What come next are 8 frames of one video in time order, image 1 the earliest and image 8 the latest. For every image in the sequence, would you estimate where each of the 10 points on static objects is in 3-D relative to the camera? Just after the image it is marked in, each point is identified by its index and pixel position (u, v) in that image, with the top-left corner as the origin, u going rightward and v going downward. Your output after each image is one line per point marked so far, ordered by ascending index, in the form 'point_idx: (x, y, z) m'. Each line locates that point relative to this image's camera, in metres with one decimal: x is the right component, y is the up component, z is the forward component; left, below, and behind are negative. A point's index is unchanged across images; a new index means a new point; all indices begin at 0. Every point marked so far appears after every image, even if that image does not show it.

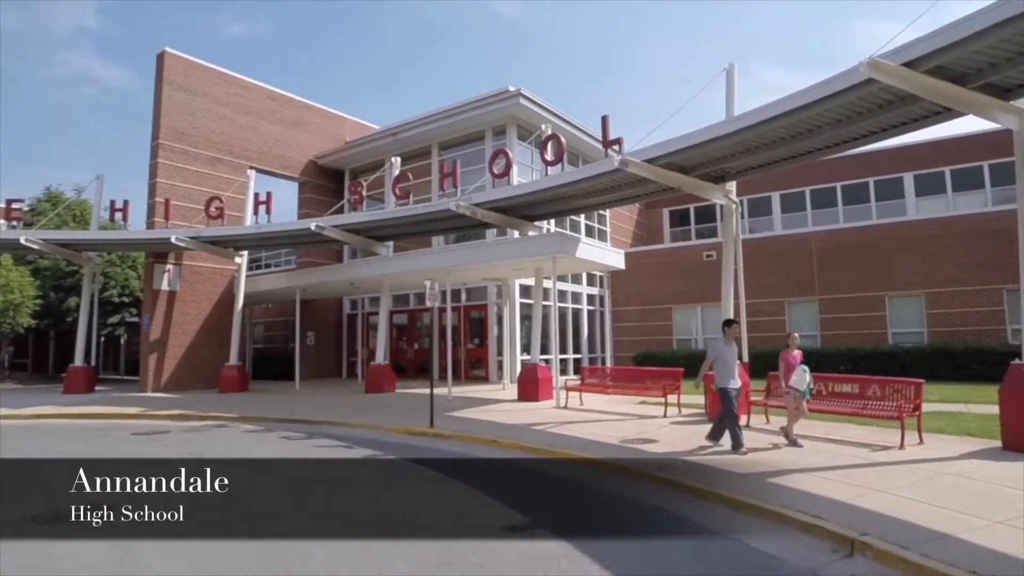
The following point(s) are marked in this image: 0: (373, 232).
0: (-4.1, +1.7, +19.8) m
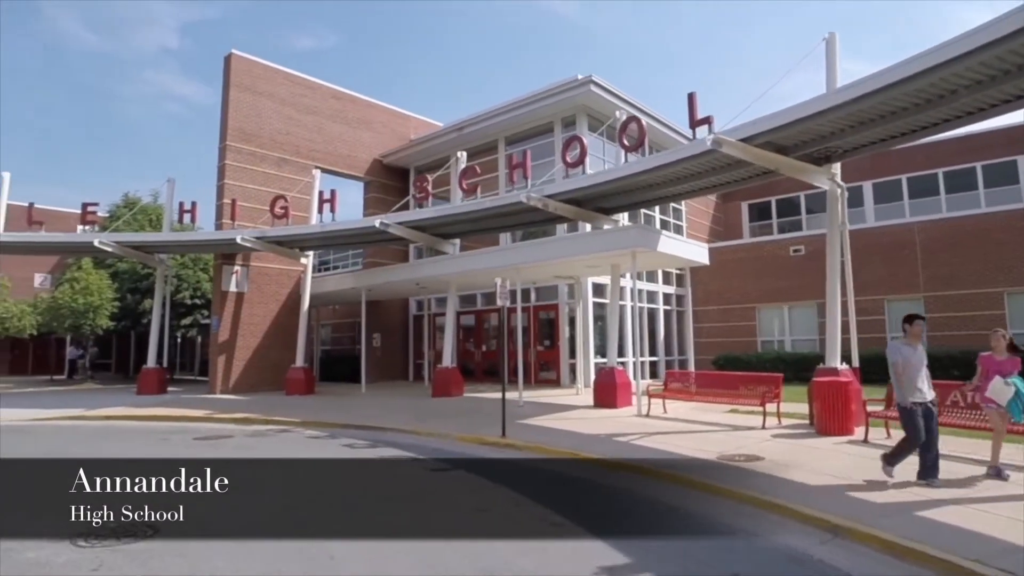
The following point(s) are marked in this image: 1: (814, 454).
0: (-2.1, +1.8, +19.0) m
1: (+4.5, -2.5, +10.1) m
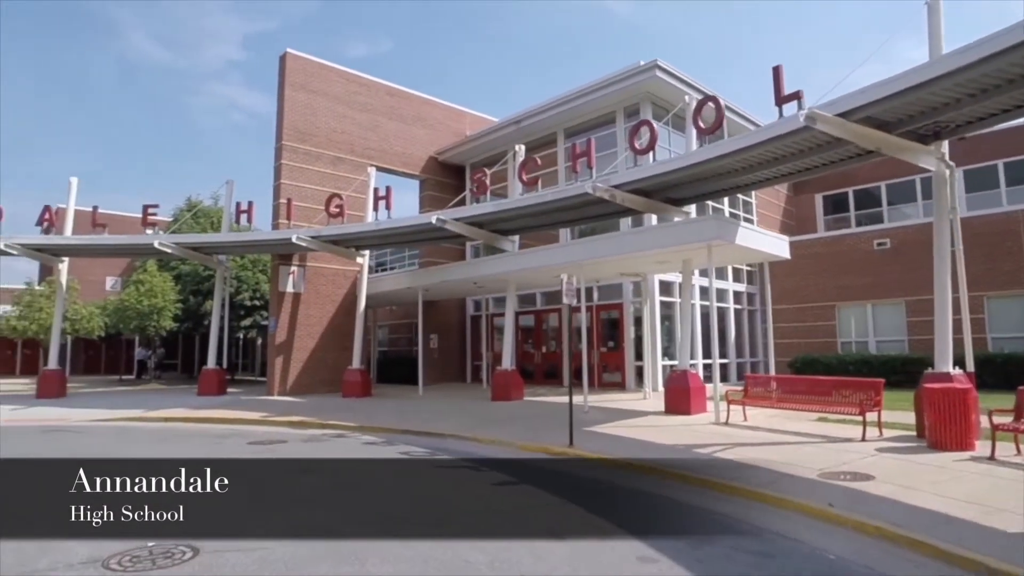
0: (-0.4, +1.8, +18.2) m
1: (+5.4, -2.4, +8.7) m
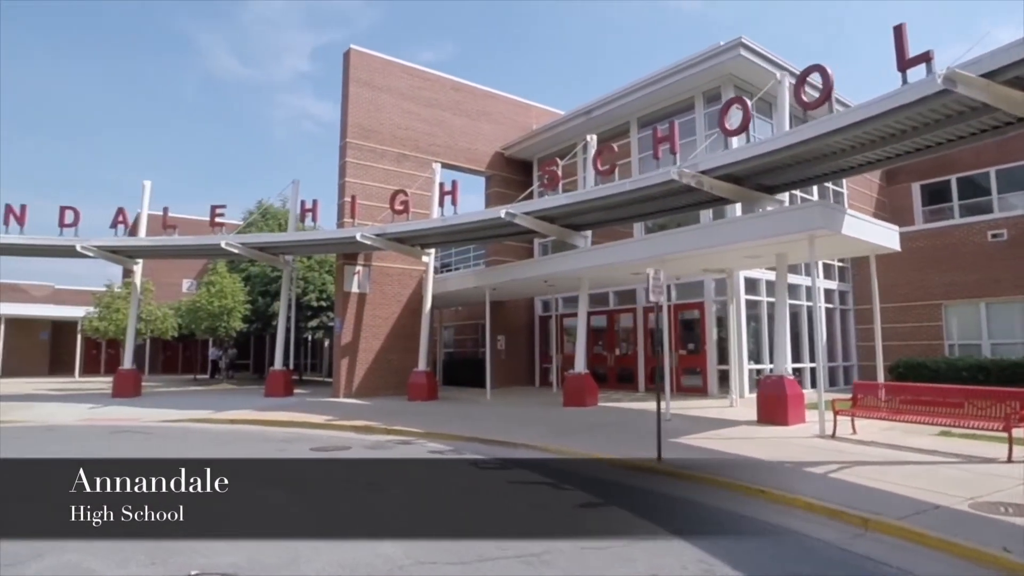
0: (+1.5, +1.8, +17.1) m
1: (+6.4, -2.3, +7.1) m
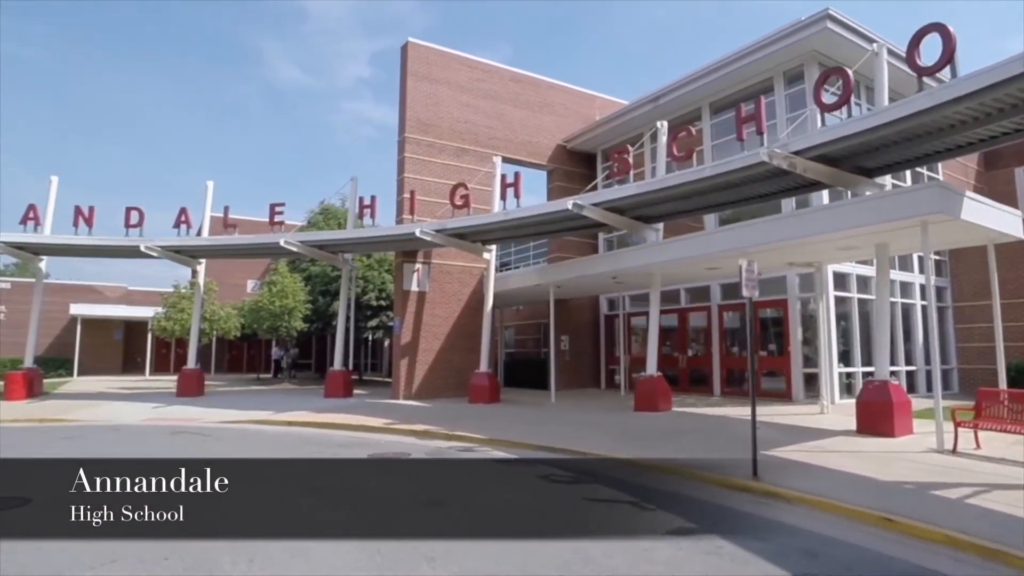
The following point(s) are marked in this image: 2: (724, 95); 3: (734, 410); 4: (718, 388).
0: (+3.0, +1.9, +15.9) m
1: (+7.1, -2.2, +5.6) m
2: (+6.3, +5.8, +19.9) m
3: (+5.5, -3.0, +16.4) m
4: (+6.1, -2.9, +19.7) m
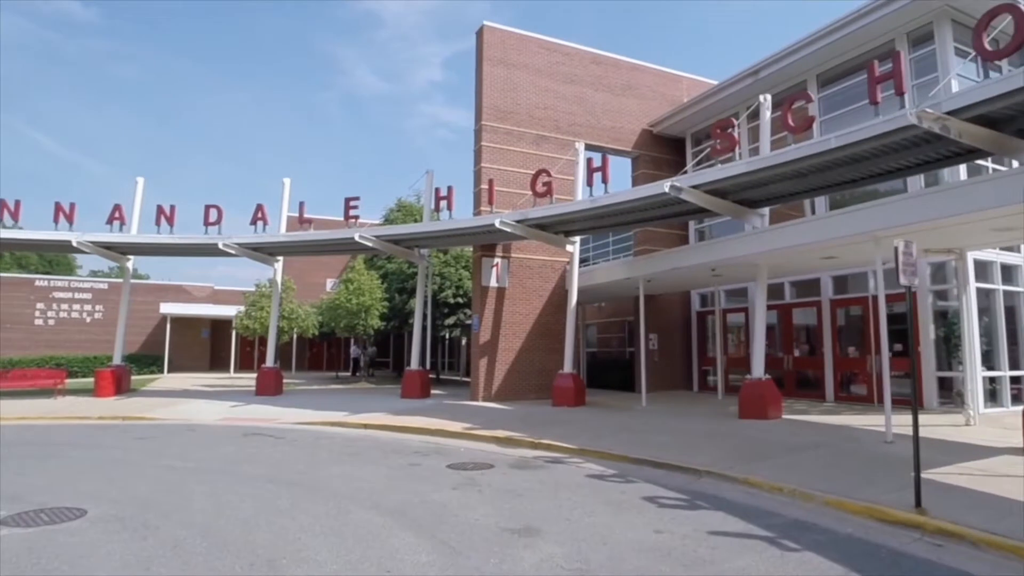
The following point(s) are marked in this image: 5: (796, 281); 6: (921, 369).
0: (+4.9, +2.1, +14.2) m
1: (+7.9, -2.0, +3.5) m
2: (+8.6, +6.0, +17.8) m
3: (+7.4, -2.8, +14.4) m
4: (+8.4, -2.7, +17.6) m
5: (+8.0, +0.2, +18.8) m
6: (+9.2, -1.8, +15.1) m
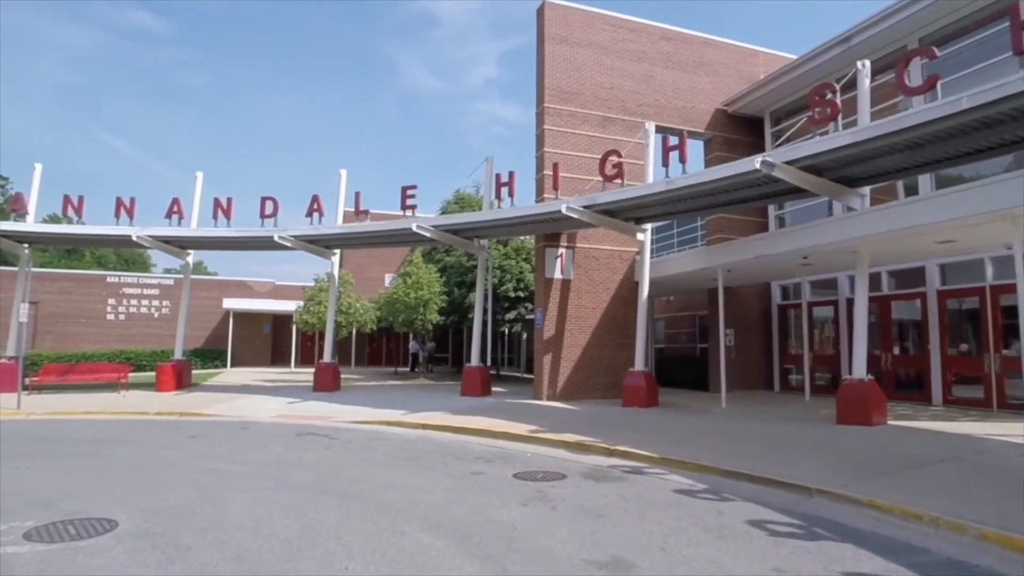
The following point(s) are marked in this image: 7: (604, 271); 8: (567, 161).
0: (+6.2, +2.3, +12.5) m
1: (+8.3, -1.9, +1.6) m
2: (+10.2, +6.2, +15.8) m
3: (+8.8, -2.6, +12.6) m
4: (+10.0, -2.5, +15.7) m
5: (+9.6, +0.4, +16.9) m
6: (+10.6, -1.6, +13.1) m
7: (+2.6, +0.5, +19.0) m
8: (+1.6, +3.7, +19.7) m
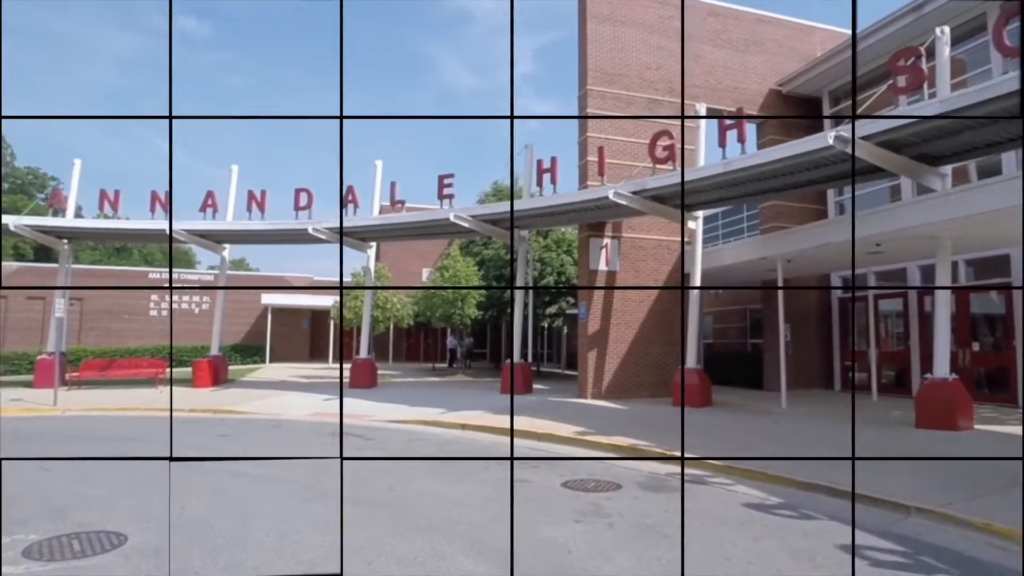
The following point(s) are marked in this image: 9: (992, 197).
0: (+7.0, +2.5, +11.3) m
1: (+8.4, -1.8, +0.3) m
2: (+11.1, +6.4, +14.3) m
3: (+9.5, -2.4, +11.2) m
4: (+10.9, -2.3, +14.2) m
5: (+10.6, +0.7, +15.4) m
6: (+11.4, -1.4, +11.6) m
7: (+3.7, +0.7, +18.0) m
8: (+2.7, +3.9, +18.7) m
9: (+8.1, +1.5, +11.1) m
